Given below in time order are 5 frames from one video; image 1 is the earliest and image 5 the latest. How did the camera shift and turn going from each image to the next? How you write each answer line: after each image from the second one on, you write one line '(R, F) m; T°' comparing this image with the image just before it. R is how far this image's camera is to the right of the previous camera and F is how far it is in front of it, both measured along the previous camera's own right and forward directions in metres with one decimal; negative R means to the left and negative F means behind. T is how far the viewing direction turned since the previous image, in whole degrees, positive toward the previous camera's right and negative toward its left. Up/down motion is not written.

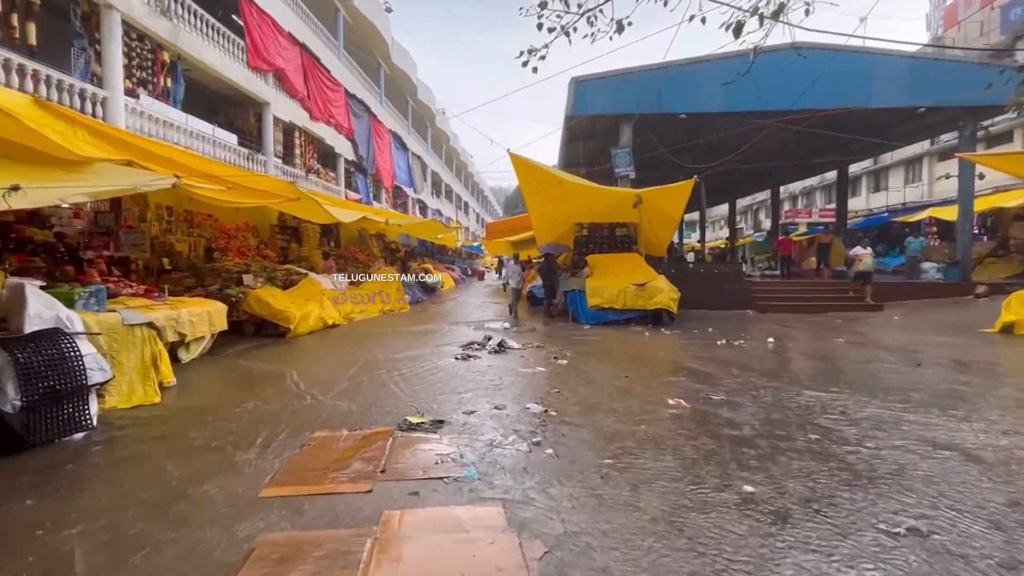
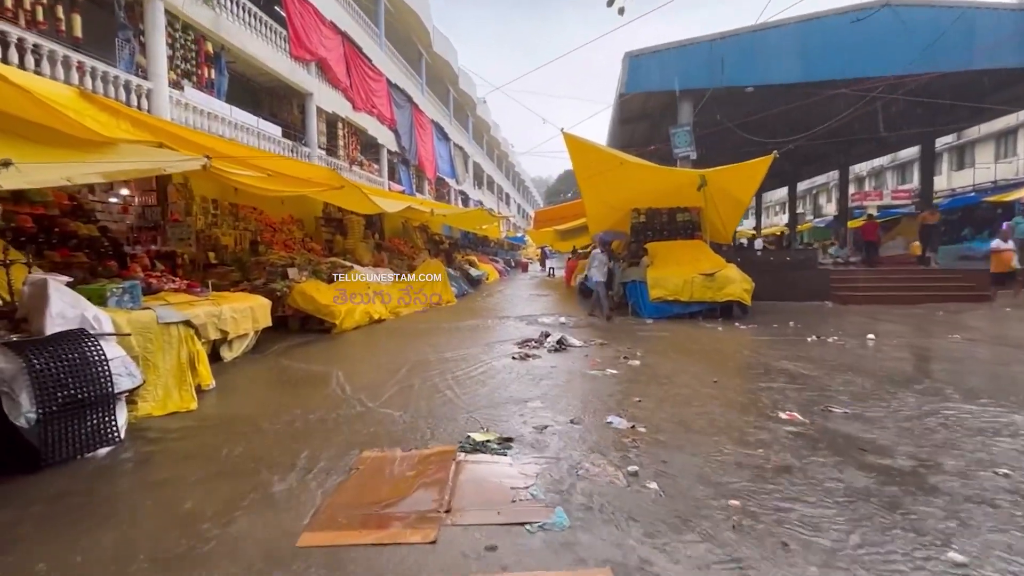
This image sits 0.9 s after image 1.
(-0.3, +0.7) m; -5°
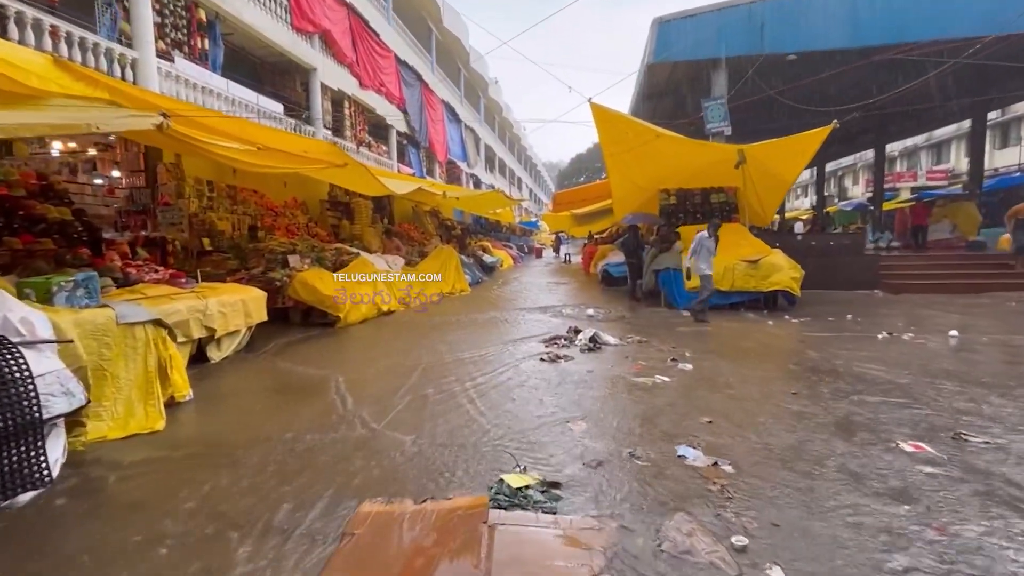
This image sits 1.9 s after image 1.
(-0.2, +0.8) m; -1°
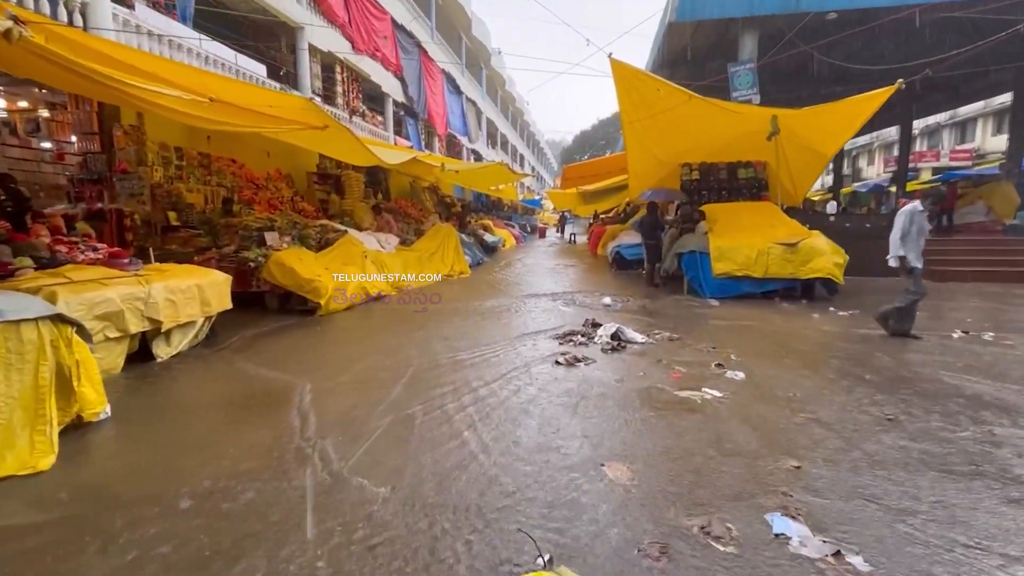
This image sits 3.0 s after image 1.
(-0.1, +0.9) m; 0°
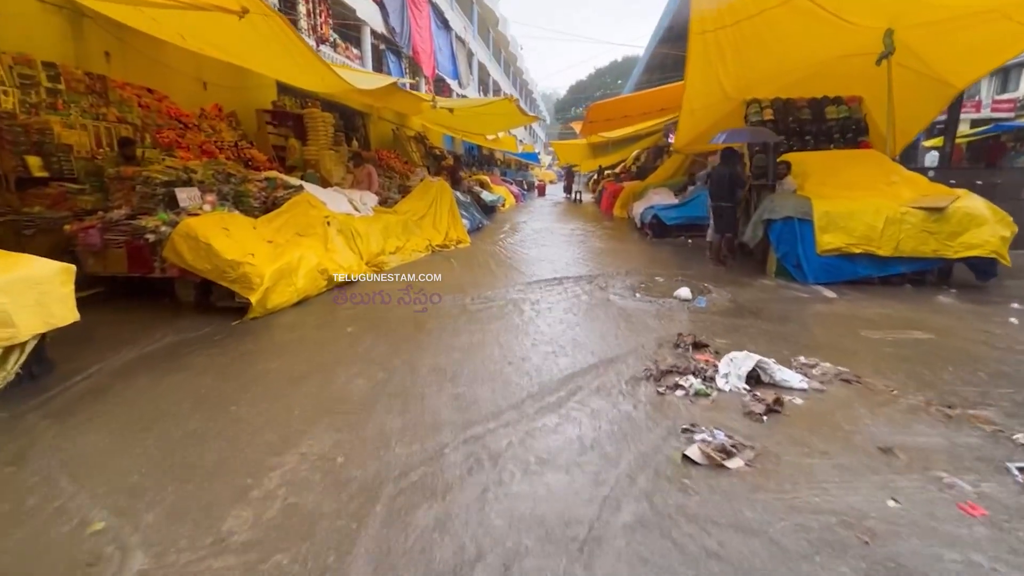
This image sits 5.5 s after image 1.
(-0.4, +2.2) m; +1°
